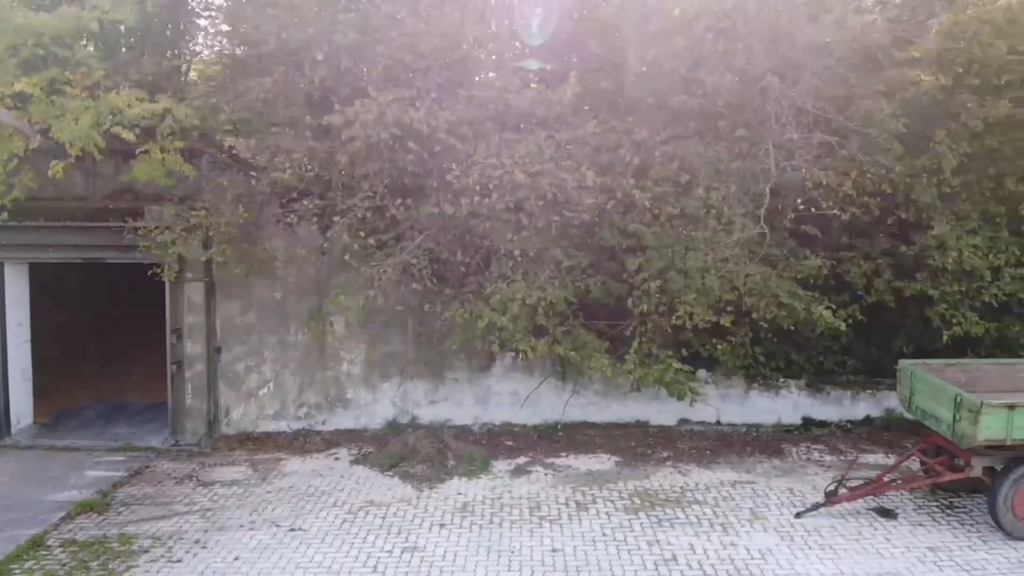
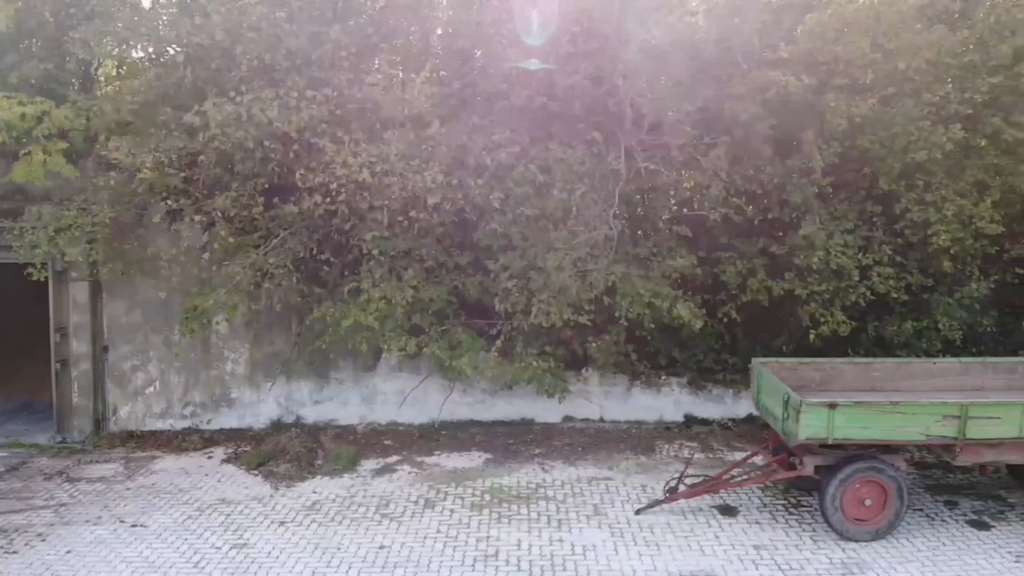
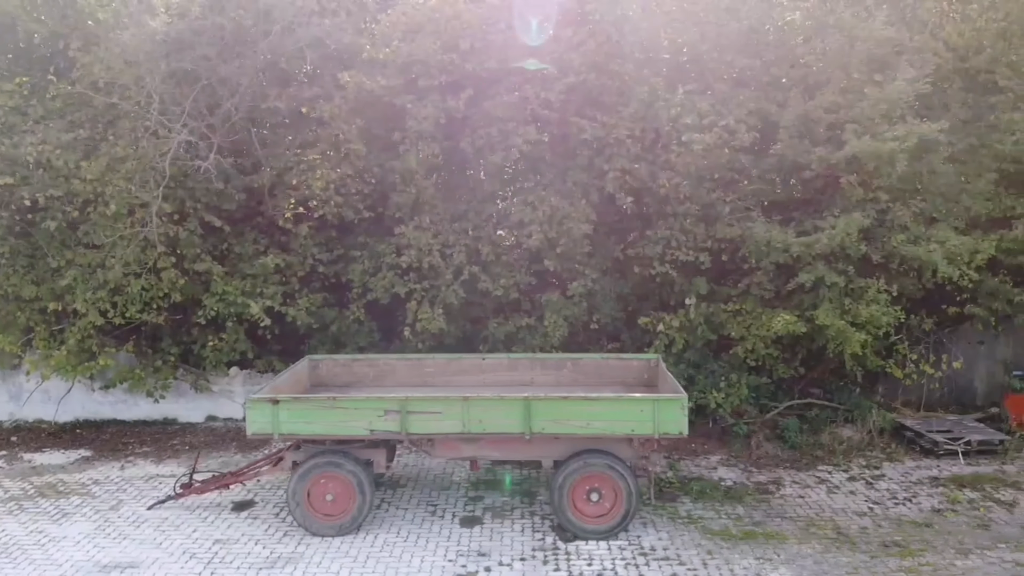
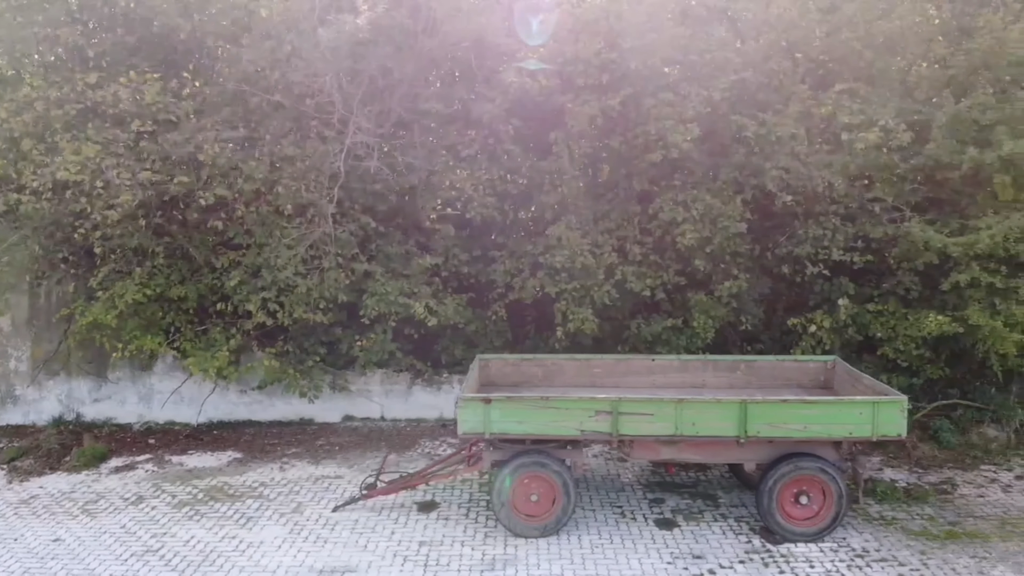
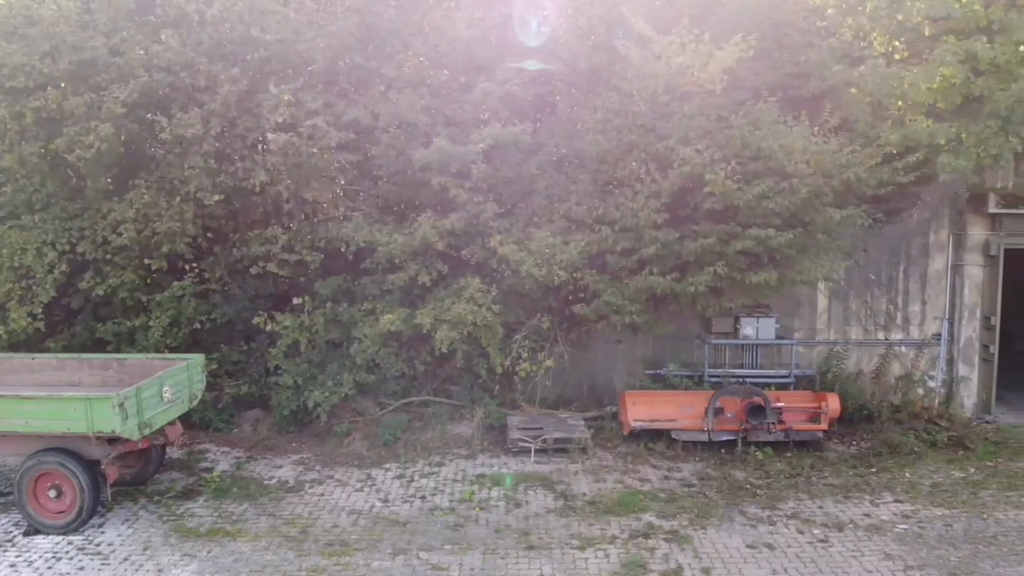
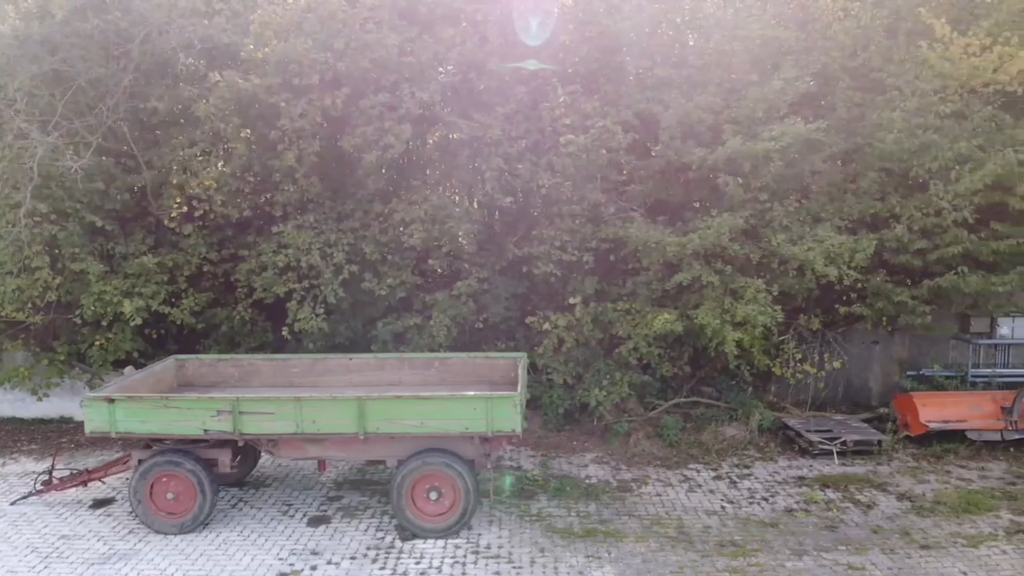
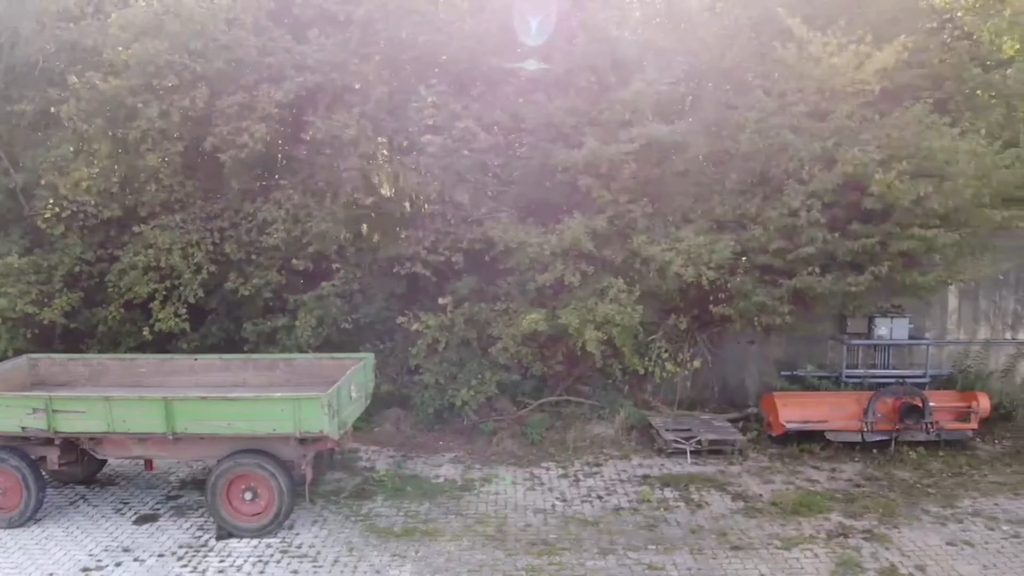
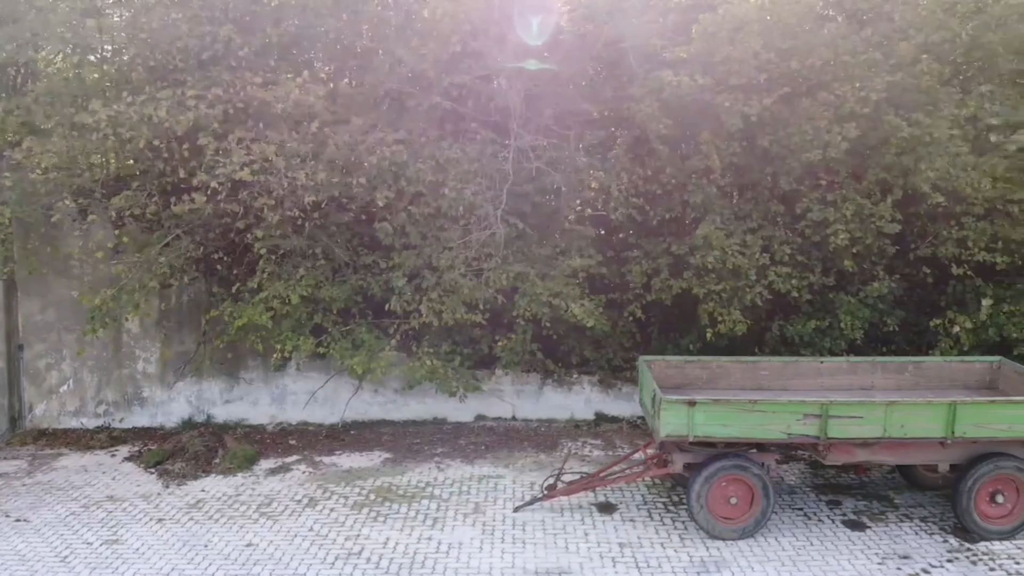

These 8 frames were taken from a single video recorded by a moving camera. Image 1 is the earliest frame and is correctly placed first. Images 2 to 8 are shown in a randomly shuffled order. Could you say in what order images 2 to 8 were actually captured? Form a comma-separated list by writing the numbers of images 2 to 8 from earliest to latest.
2, 8, 4, 3, 6, 7, 5
